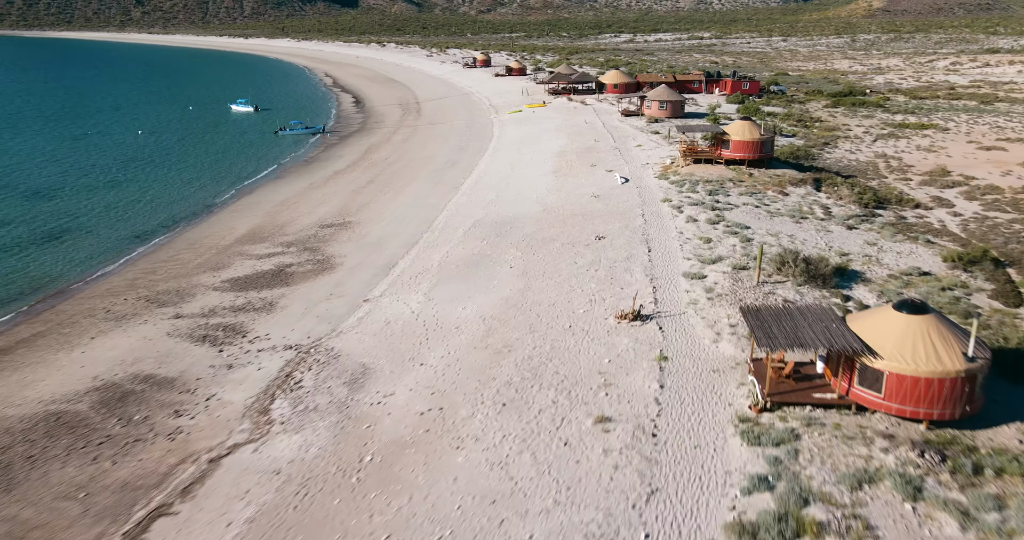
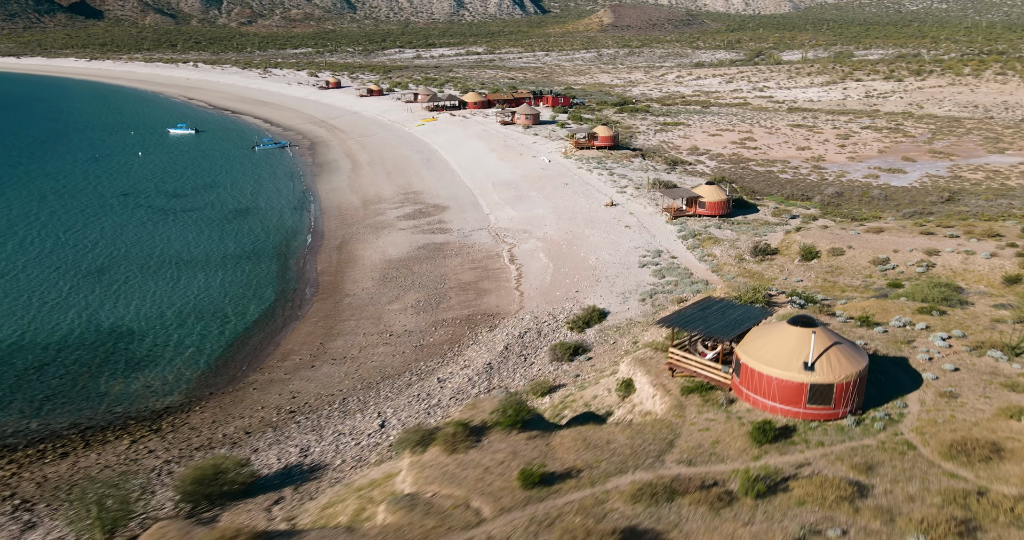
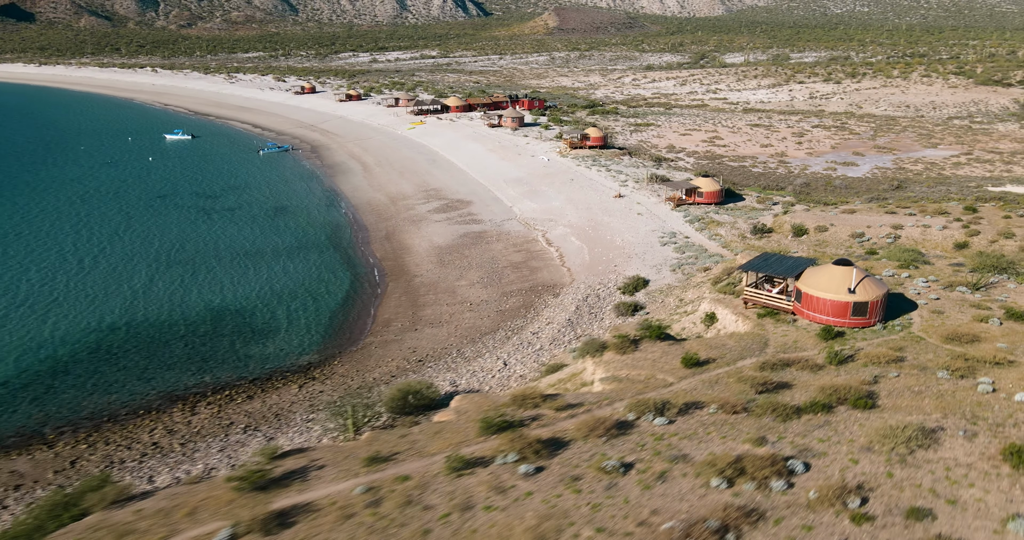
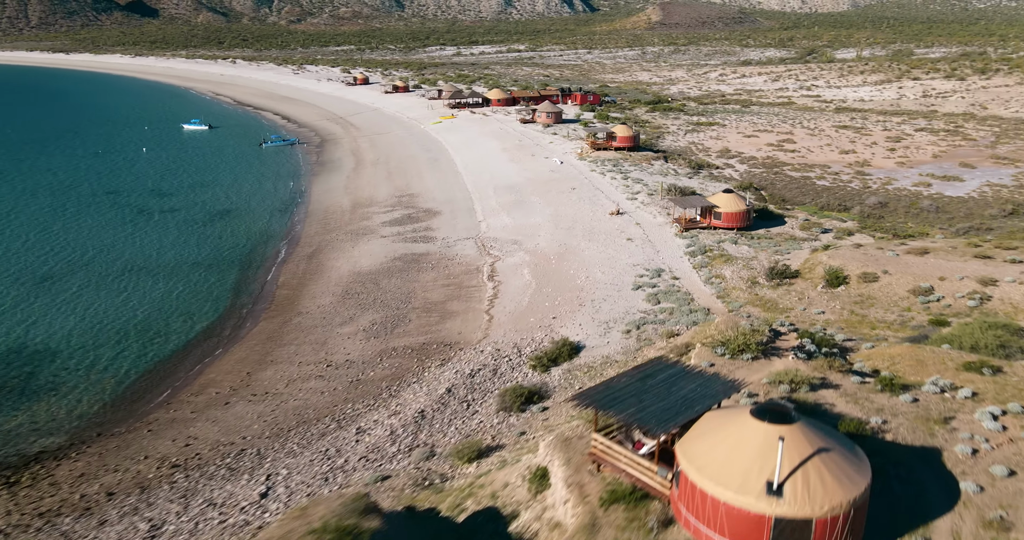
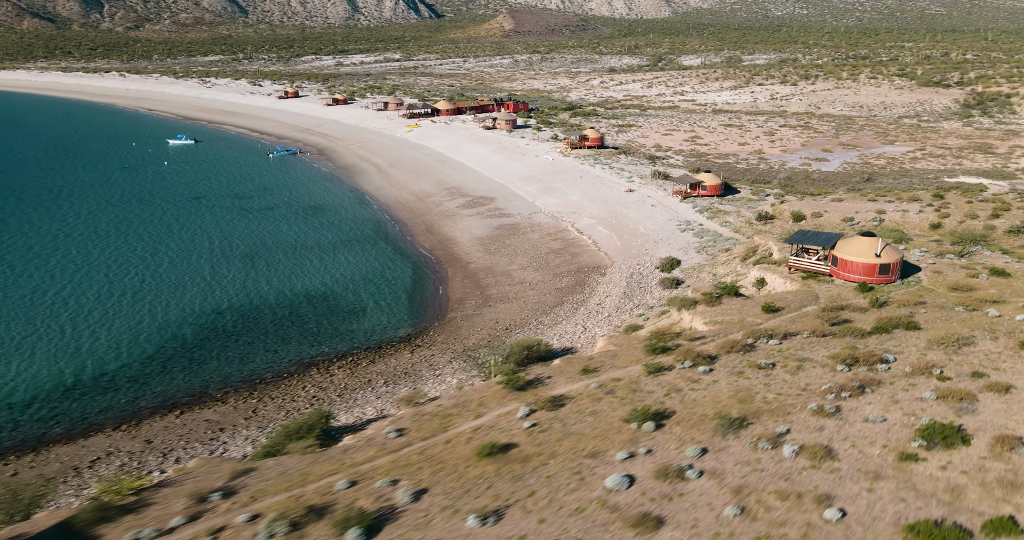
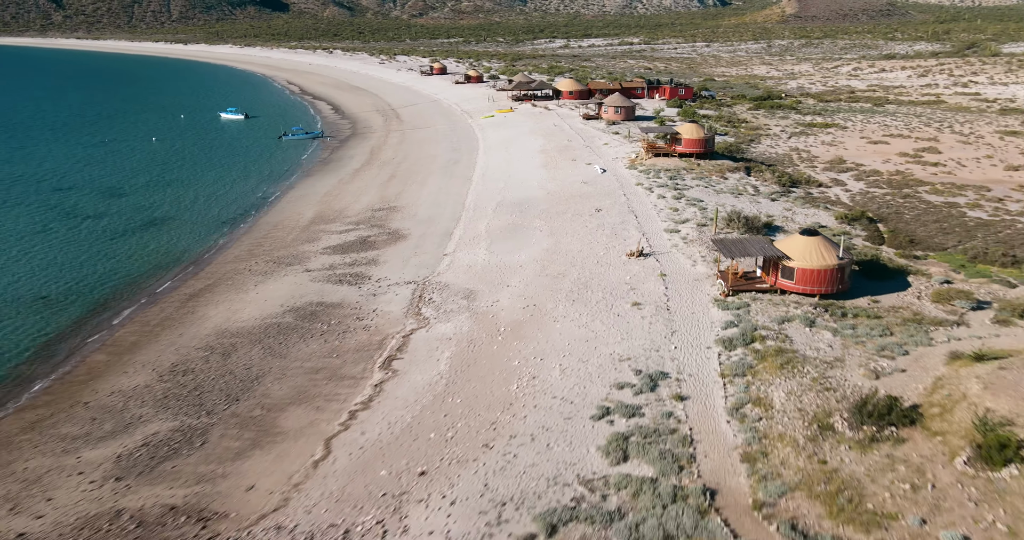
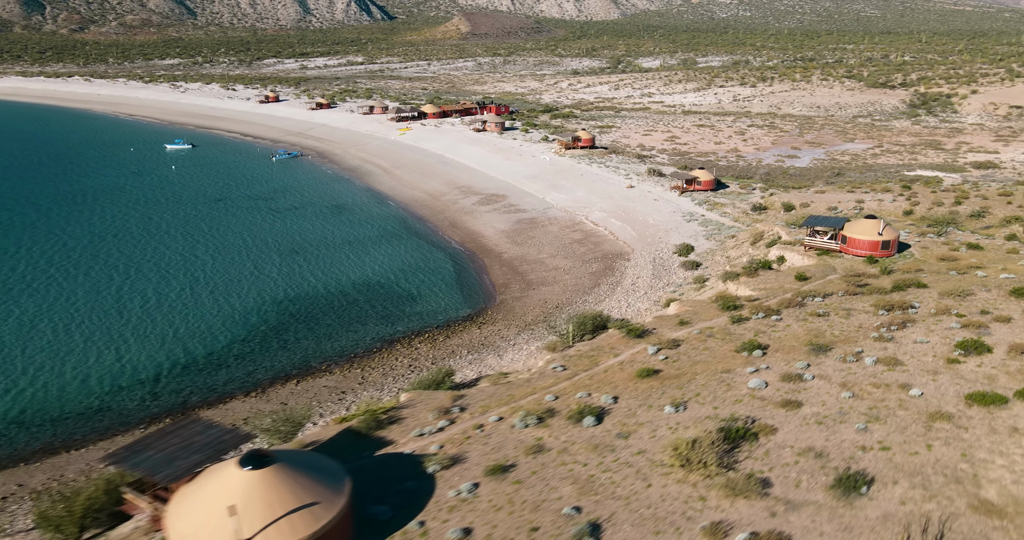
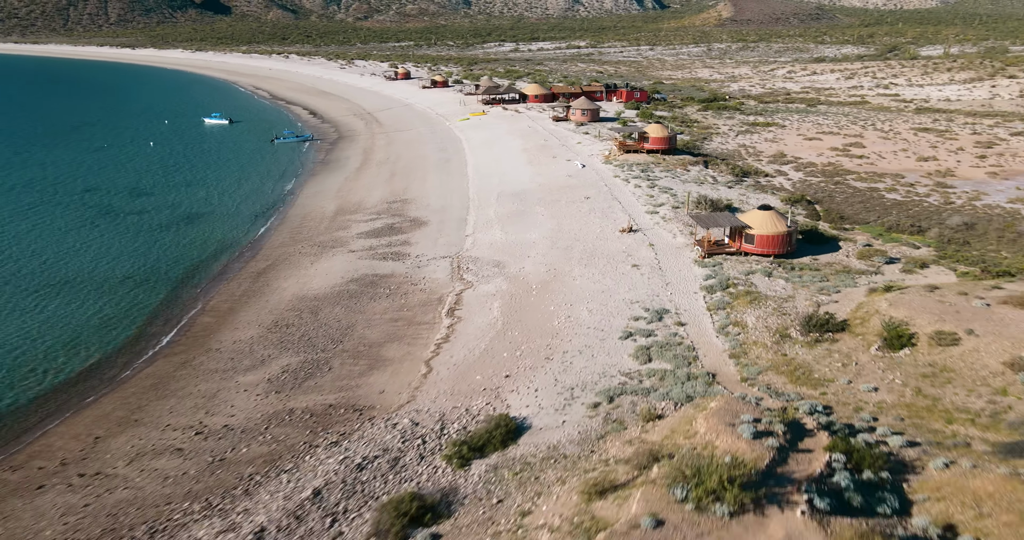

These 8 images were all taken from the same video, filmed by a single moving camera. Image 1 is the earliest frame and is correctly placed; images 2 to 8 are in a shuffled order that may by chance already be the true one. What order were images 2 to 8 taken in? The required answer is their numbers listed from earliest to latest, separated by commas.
6, 8, 4, 2, 3, 5, 7
